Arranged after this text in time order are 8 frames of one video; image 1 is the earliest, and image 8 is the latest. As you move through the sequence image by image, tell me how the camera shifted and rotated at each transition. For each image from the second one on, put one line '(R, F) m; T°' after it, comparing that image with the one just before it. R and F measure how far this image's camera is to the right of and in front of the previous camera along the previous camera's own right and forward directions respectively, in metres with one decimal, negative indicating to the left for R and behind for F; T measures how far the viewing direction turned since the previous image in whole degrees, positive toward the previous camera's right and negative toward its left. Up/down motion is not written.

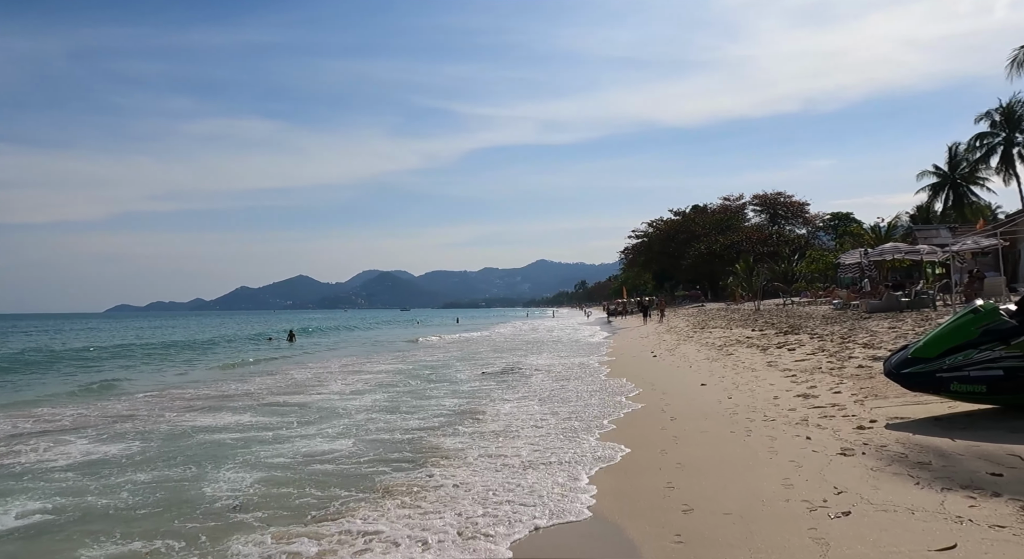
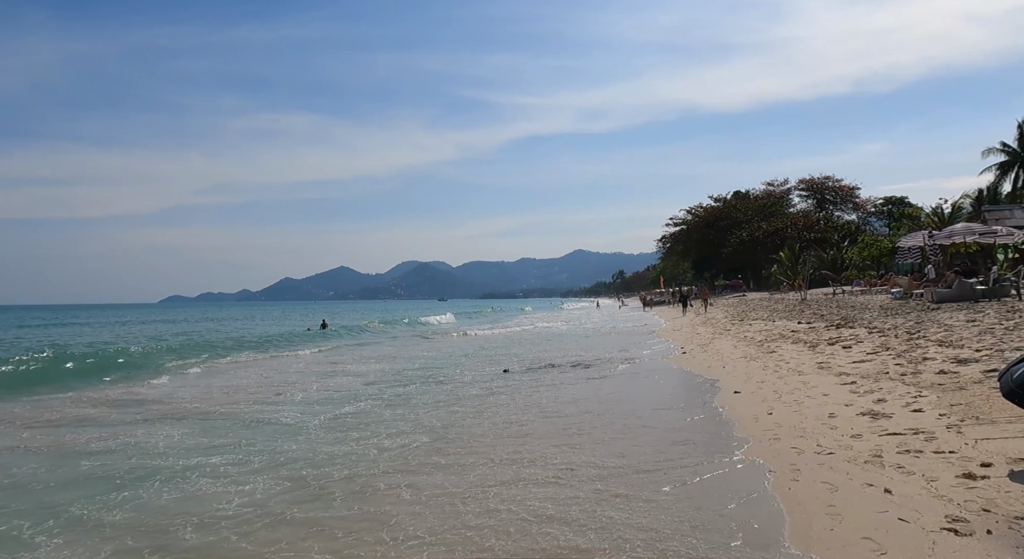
(+0.8, +2.3) m; -3°
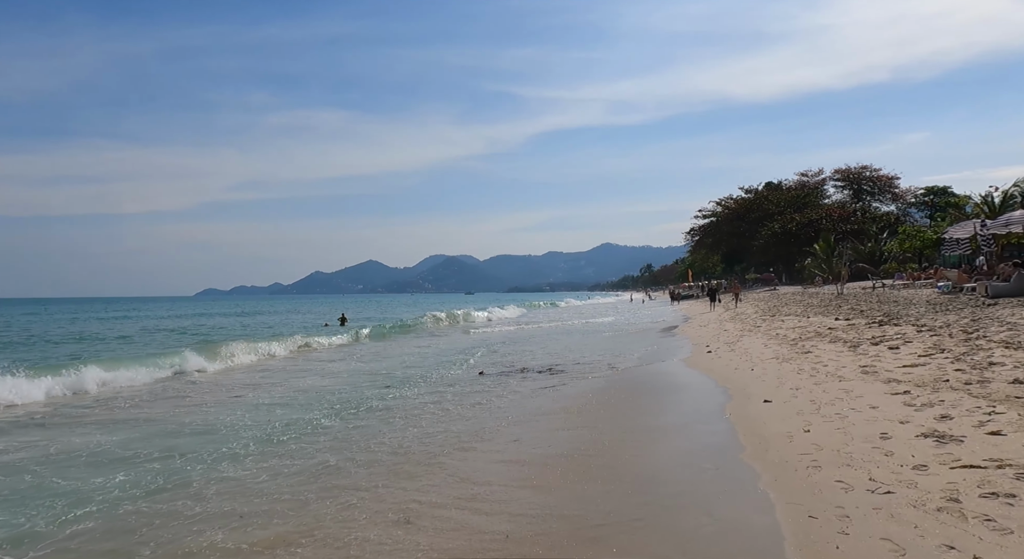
(+0.4, +1.3) m; -2°
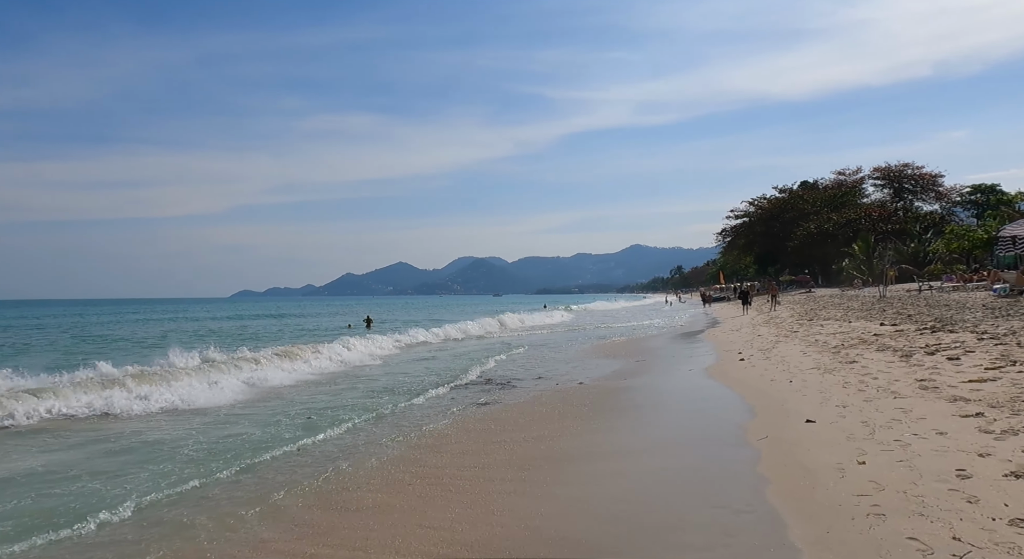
(+0.3, +1.0) m; -2°
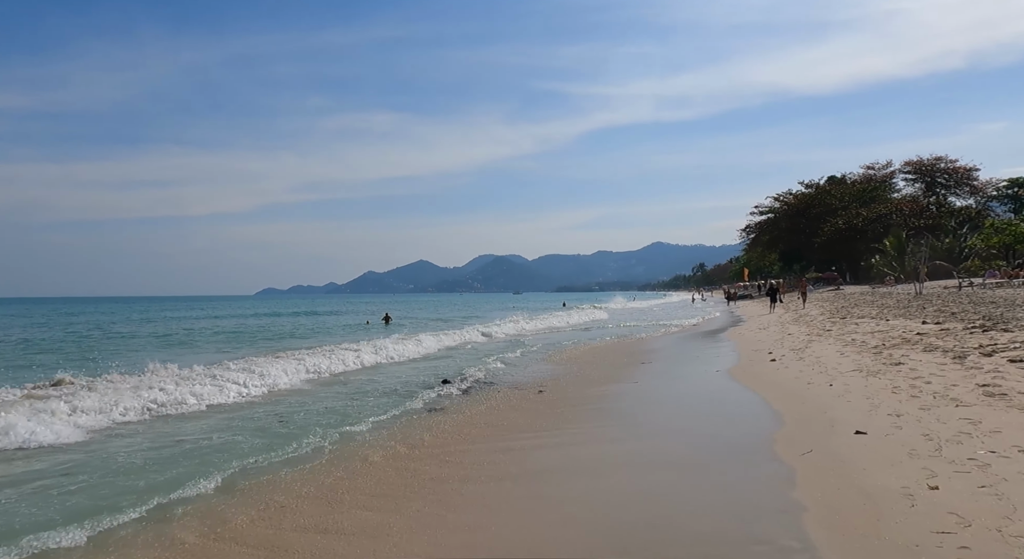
(+0.1, +0.9) m; -2°
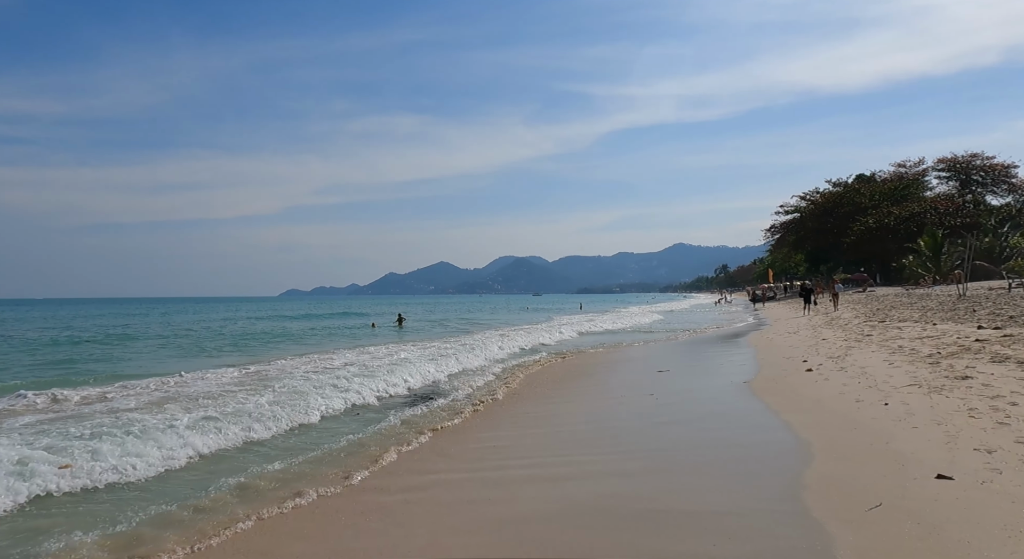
(+0.4, +1.6) m; -2°
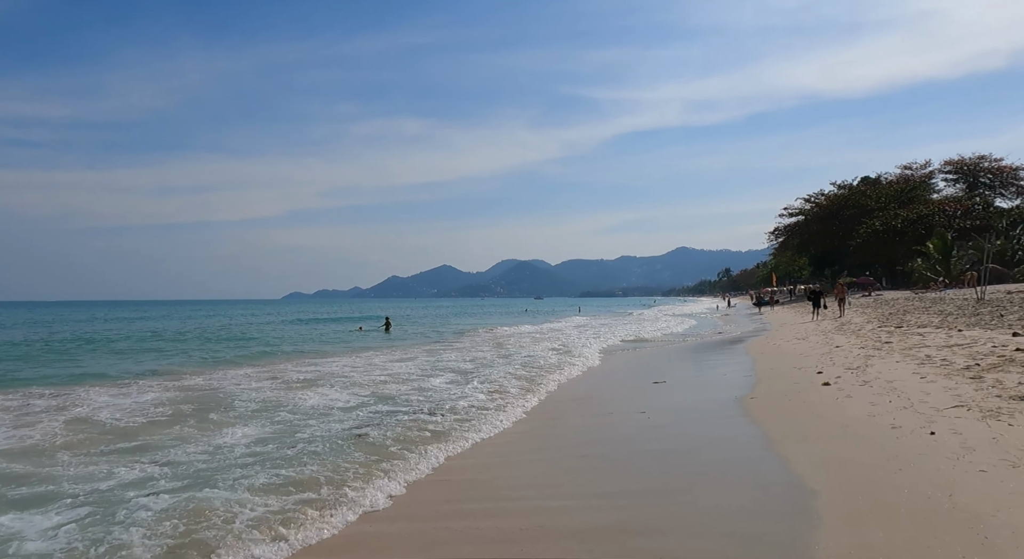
(+0.5, +1.7) m; 0°
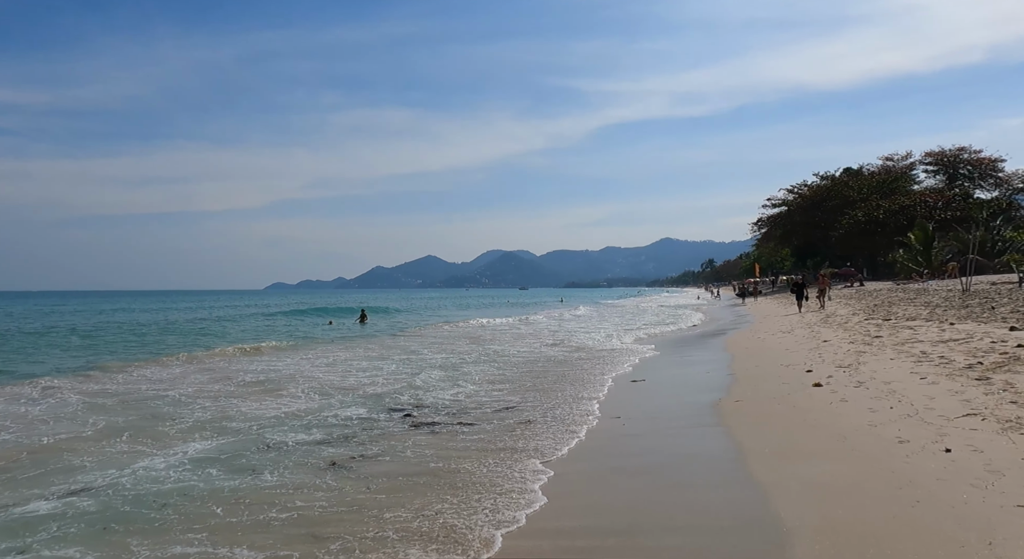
(+0.3, +1.1) m; +1°
